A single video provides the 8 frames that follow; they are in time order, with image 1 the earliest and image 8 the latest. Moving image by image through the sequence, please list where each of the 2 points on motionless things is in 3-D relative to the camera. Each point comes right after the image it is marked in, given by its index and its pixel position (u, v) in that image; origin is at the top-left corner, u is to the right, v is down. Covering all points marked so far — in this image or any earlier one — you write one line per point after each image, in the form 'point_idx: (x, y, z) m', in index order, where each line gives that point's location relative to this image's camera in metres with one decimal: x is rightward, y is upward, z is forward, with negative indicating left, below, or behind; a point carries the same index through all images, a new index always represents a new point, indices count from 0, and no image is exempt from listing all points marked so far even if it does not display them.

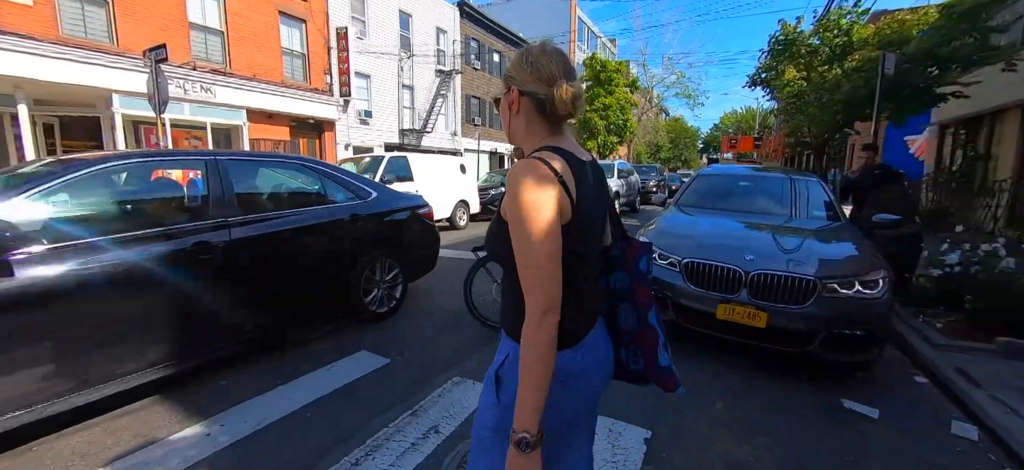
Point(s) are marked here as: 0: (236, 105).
0: (-7.9, +3.7, +12.1) m
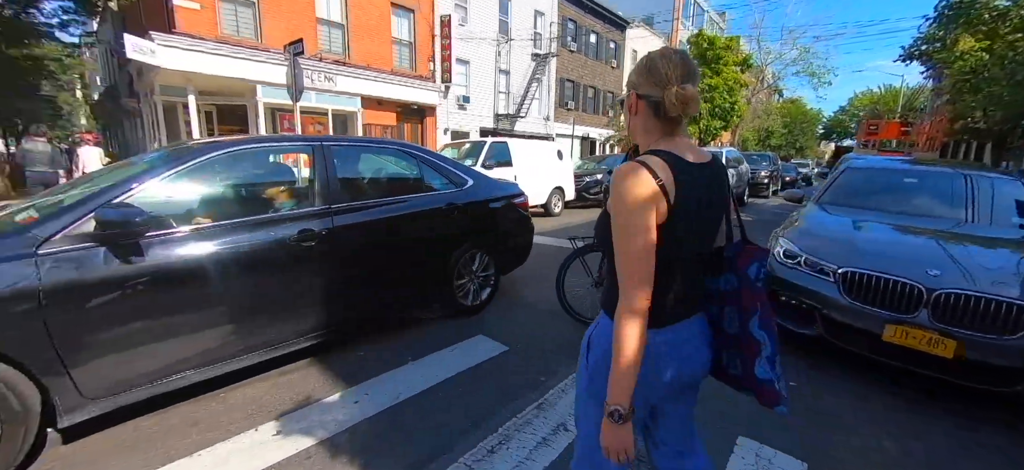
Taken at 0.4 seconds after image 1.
0: (-5.0, +4.5, +13.1) m
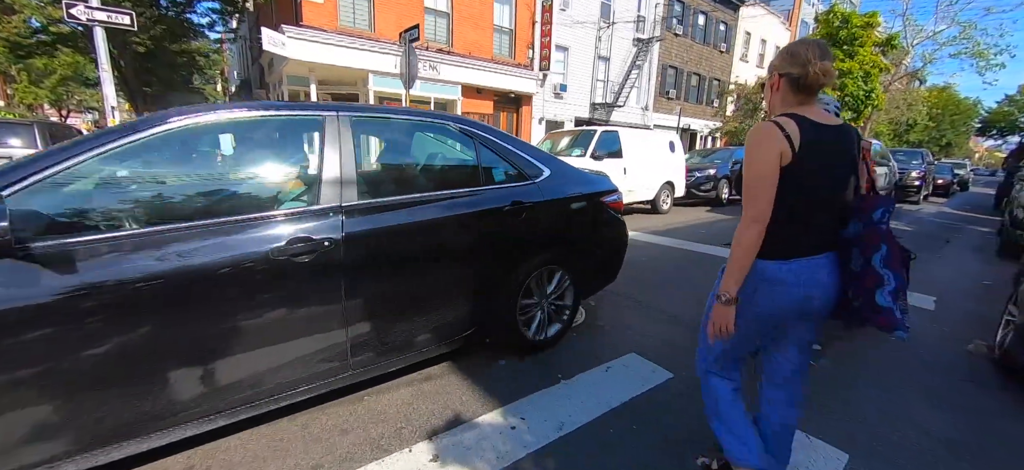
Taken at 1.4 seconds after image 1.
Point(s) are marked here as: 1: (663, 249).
0: (-1.8, +4.9, +13.2) m
1: (+2.2, -0.2, +6.1) m
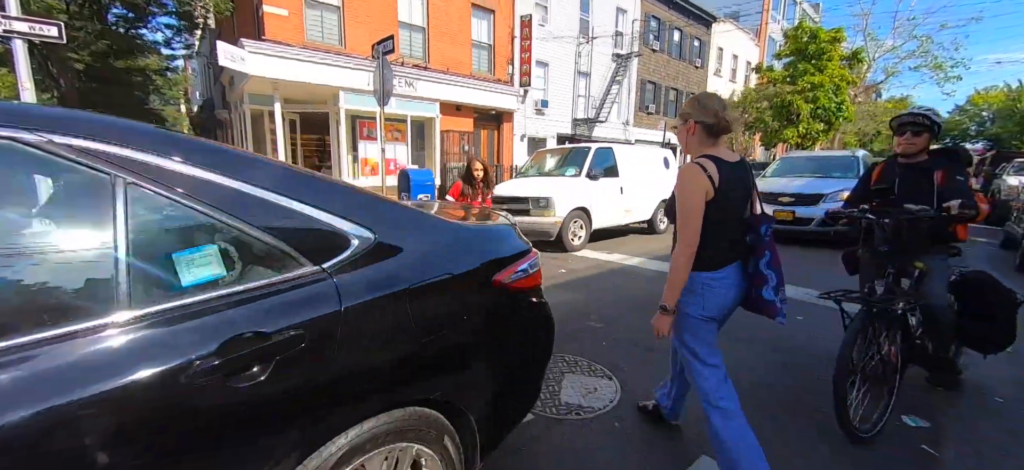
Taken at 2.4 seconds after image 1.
0: (-2.4, +4.1, +12.6) m
1: (+2.1, -0.6, +5.5) m
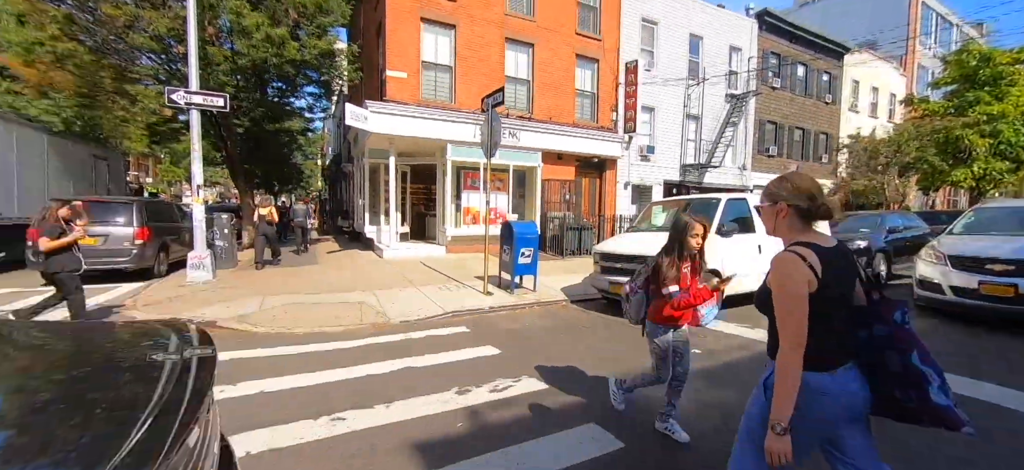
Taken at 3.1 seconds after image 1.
0: (+0.7, +2.6, +12.5) m
1: (+3.4, -1.4, +4.1) m
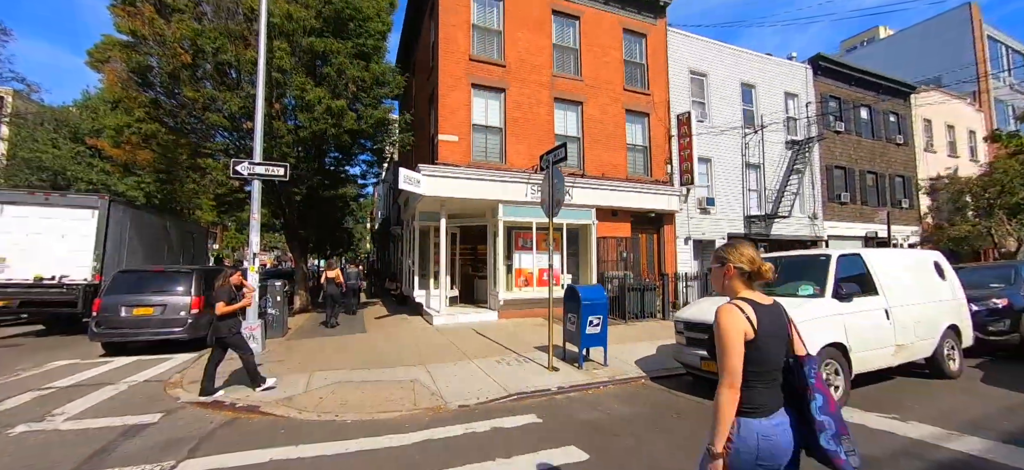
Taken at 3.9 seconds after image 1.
0: (+2.2, +0.9, +12.0) m
1: (+4.1, -1.8, +2.9) m
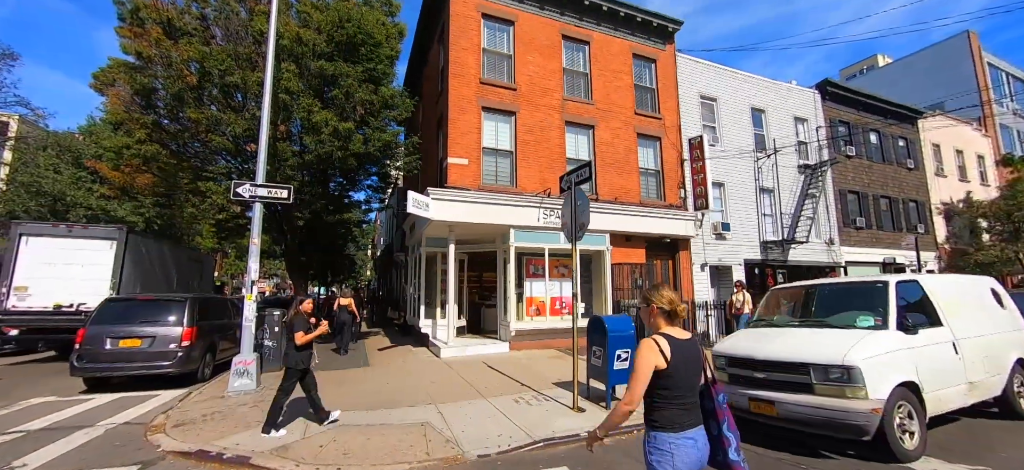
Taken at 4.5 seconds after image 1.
0: (+2.5, +0.2, +11.5) m
1: (+4.4, -2.0, +2.3) m
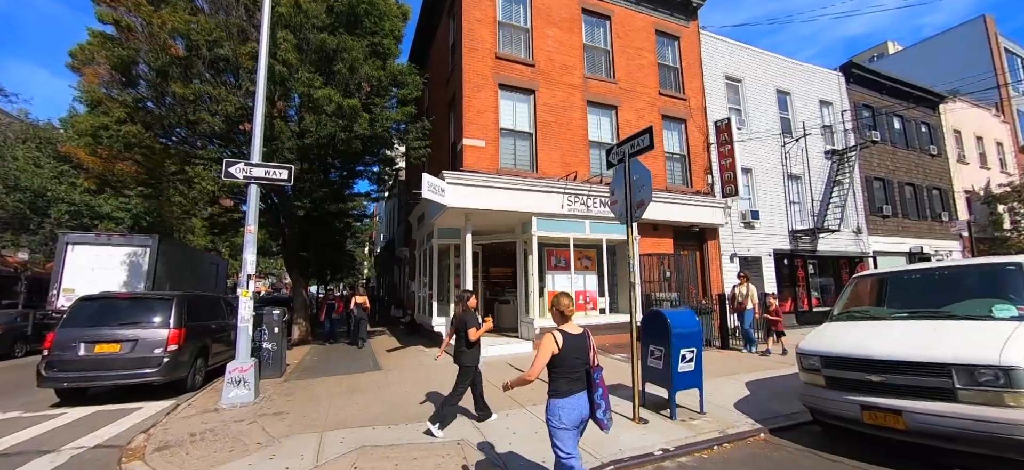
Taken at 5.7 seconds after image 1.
0: (+3.0, +0.4, +10.6) m
1: (+5.0, -1.7, +1.4) m
